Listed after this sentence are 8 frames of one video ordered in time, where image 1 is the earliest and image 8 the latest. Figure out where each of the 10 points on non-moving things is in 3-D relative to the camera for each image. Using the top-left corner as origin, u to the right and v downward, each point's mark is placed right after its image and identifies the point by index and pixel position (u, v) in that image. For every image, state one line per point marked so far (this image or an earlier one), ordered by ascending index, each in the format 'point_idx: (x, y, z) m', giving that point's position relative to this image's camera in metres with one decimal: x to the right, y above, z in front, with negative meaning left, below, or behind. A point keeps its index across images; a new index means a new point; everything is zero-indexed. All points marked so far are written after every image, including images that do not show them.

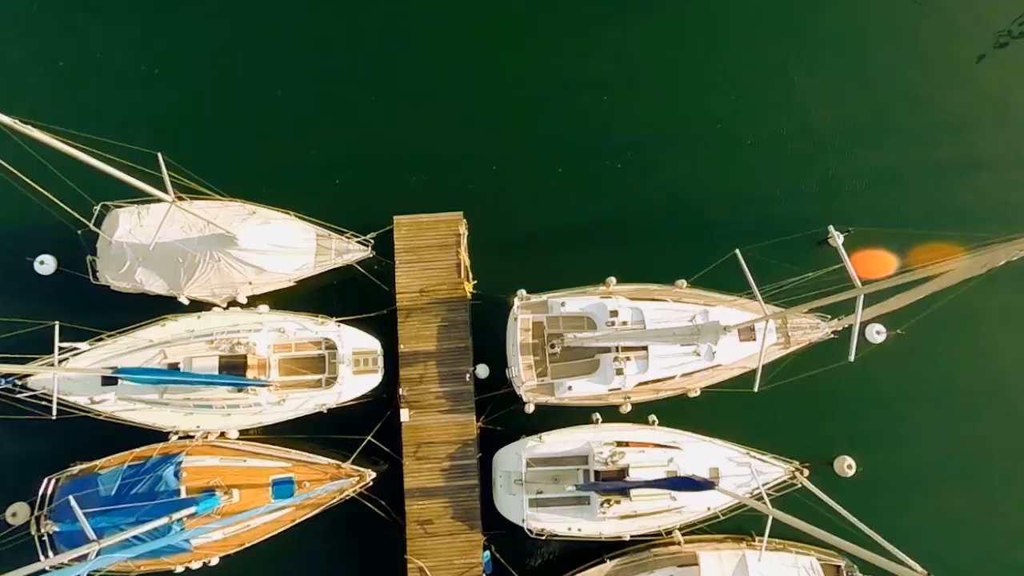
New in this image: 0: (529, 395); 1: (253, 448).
0: (+0.4, -2.3, +13.3) m
1: (-5.4, -3.3, +12.9) m
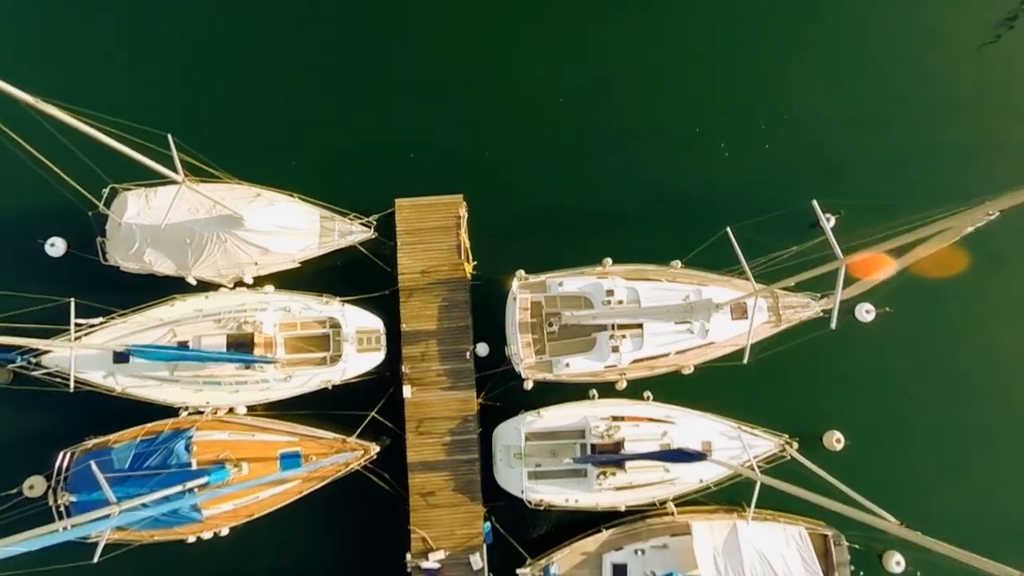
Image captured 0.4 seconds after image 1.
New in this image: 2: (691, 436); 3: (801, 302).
0: (+0.4, -1.9, +13.7) m
1: (-5.4, -2.9, +13.6) m
2: (+3.8, -3.1, +13.4) m
3: (+6.5, -0.3, +14.1) m
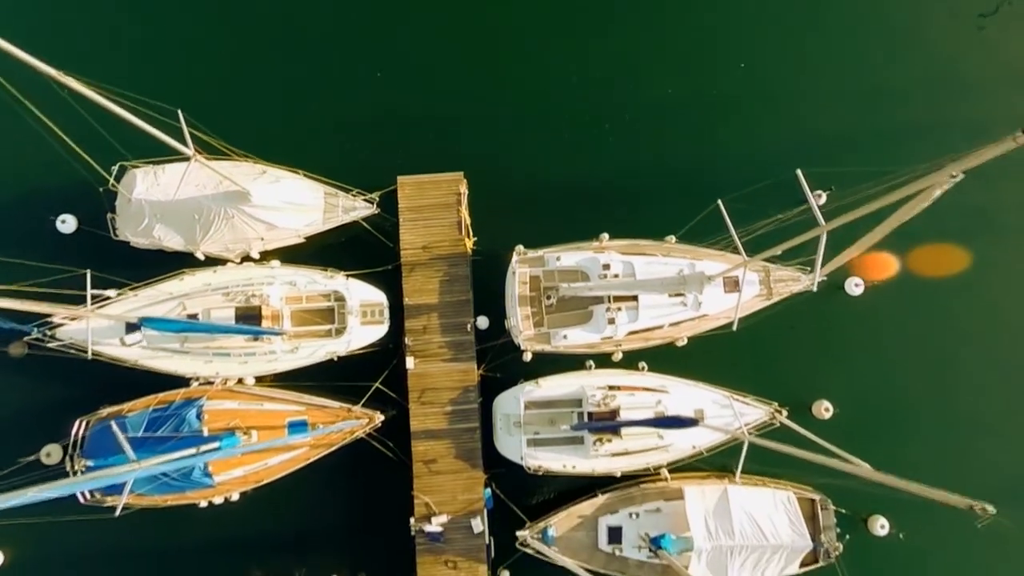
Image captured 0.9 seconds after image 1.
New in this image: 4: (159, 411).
0: (+0.3, -1.3, +14.2) m
1: (-5.5, -2.3, +14.0) m
2: (+3.8, -2.6, +13.9) m
3: (+6.5, +0.3, +14.5) m
4: (-7.6, -2.6, +13.5) m
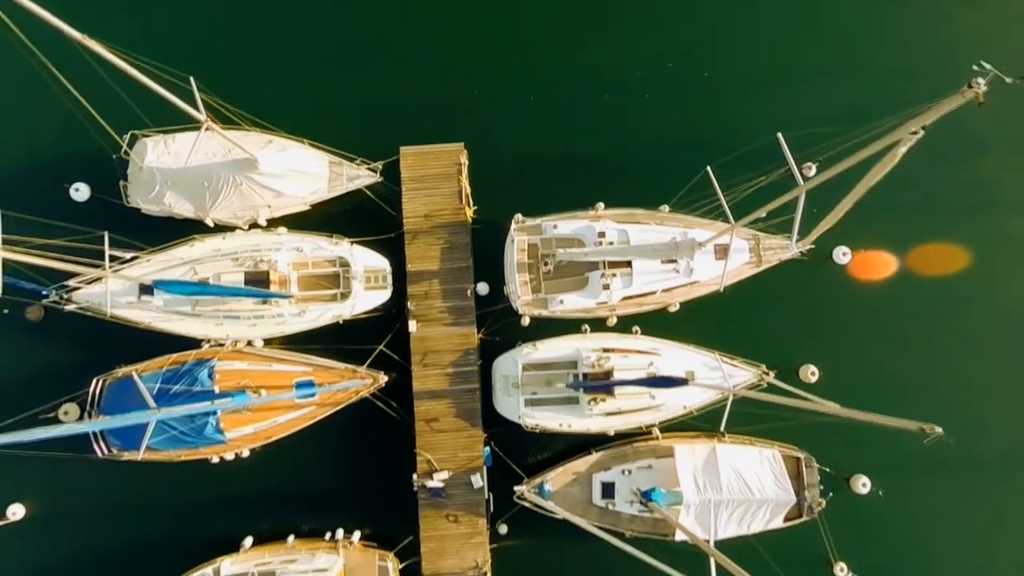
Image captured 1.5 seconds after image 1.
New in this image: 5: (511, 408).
0: (+0.3, -0.5, +14.7) m
1: (-5.5, -1.5, +14.6) m
2: (+3.8, -1.8, +14.5) m
3: (+6.5, +1.1, +15.0) m
4: (-7.6, -1.8, +14.1) m
5: (0.0, -2.8, +14.5) m
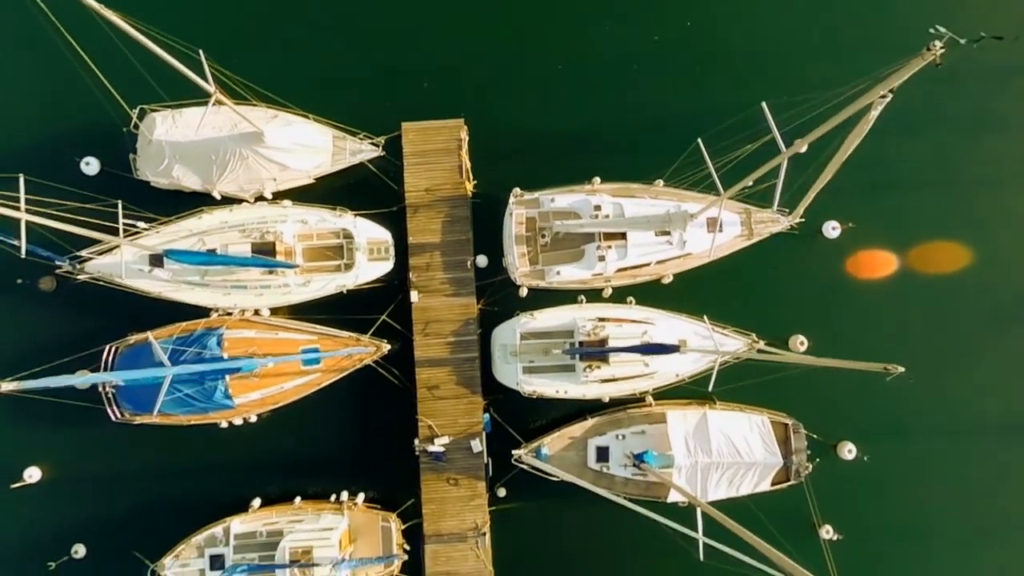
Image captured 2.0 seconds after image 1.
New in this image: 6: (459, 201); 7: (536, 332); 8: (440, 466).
0: (+0.3, +0.2, +15.2) m
1: (-5.5, -0.8, +15.1) m
2: (+3.8, -1.1, +15.0) m
3: (+6.4, +1.7, +15.5) m
4: (-7.7, -1.1, +14.6) m
5: (0.0, -2.1, +15.0) m
6: (-1.3, +2.2, +15.5) m
7: (+0.6, -1.1, +15.0) m
8: (-1.8, -4.4, +15.2) m
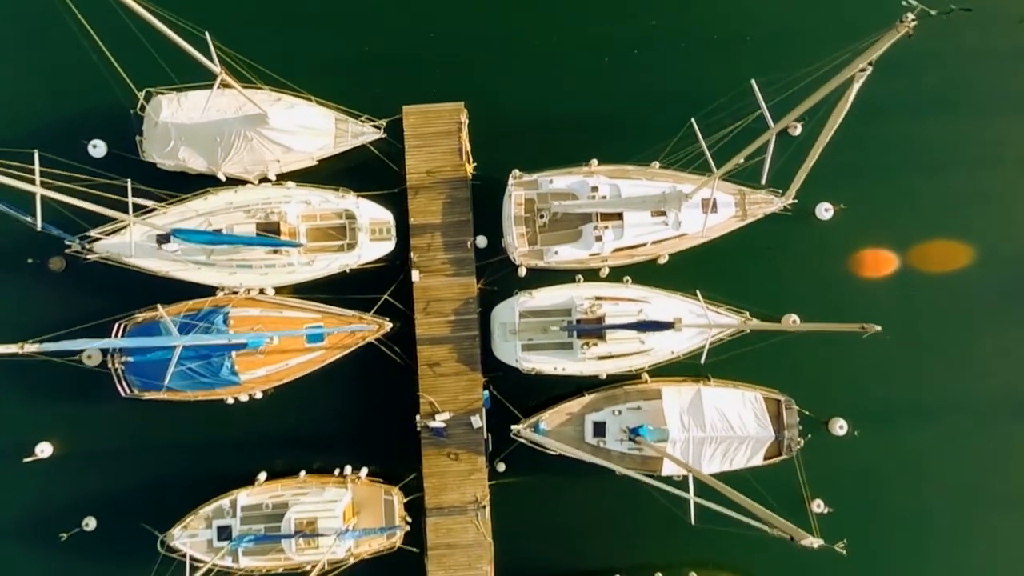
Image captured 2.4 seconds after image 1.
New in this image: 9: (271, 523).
0: (+0.2, +0.7, +15.6) m
1: (-5.6, -0.3, +15.5) m
2: (+3.7, -0.6, +15.4) m
3: (+6.4, +2.3, +15.8) m
4: (-7.7, -0.6, +14.9) m
5: (-0.1, -1.6, +15.4) m
6: (-1.3, +2.7, +15.9) m
7: (+0.5, -0.5, +15.4) m
8: (-1.8, -3.8, +15.6) m
9: (-5.6, -5.5, +14.6) m
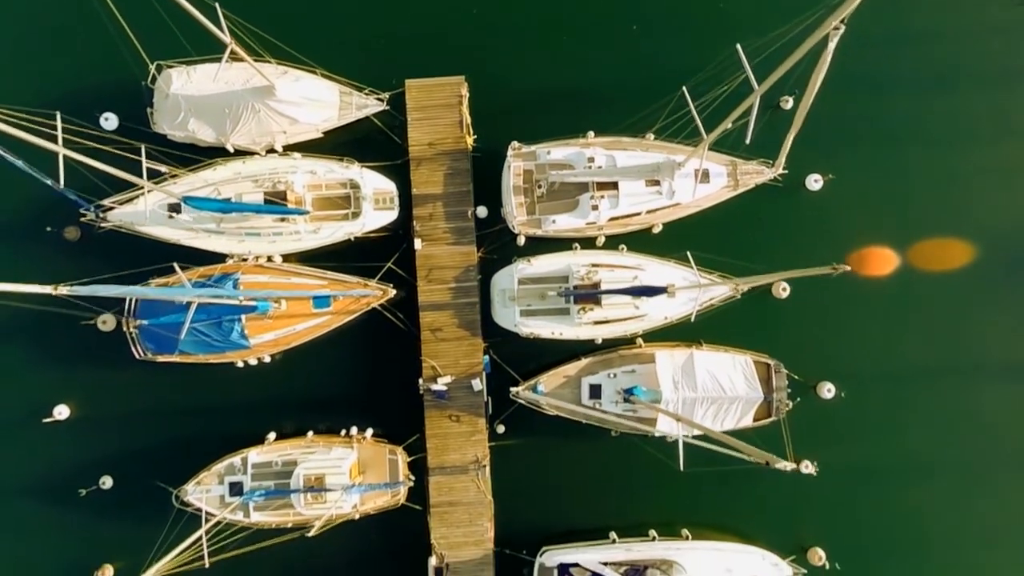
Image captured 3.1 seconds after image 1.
0: (+0.2, +1.5, +16.1) m
1: (-5.6, +0.5, +16.1) m
2: (+3.7, +0.2, +15.9) m
3: (+6.4, +3.1, +16.3) m
4: (-7.7, +0.2, +15.5) m
5: (-0.1, -0.7, +16.0) m
6: (-1.4, +3.5, +16.4) m
7: (+0.5, +0.3, +15.9) m
8: (-1.8, -3.0, +16.2) m
9: (-5.7, -4.7, +15.3) m
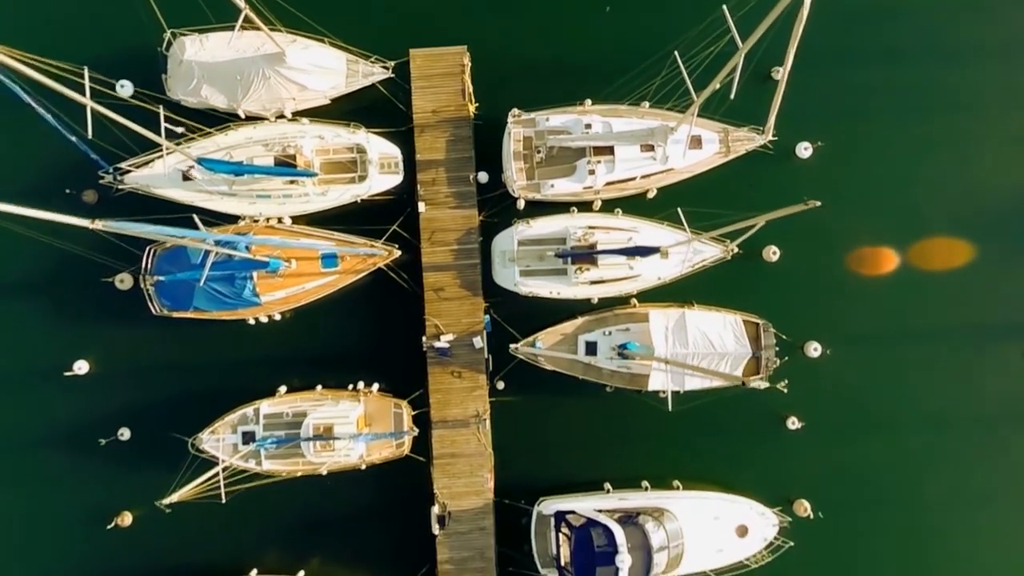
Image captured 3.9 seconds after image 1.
0: (+0.2, +2.6, +16.8) m
1: (-5.6, +1.6, +16.8) m
2: (+3.7, +1.3, +16.6) m
3: (+6.4, +4.1, +16.9) m
4: (-7.7, +1.2, +16.2) m
5: (-0.1, +0.3, +16.7) m
6: (-1.4, +4.6, +17.0) m
7: (+0.5, +1.3, +16.6) m
8: (-1.8, -2.0, +17.0) m
9: (-5.7, -3.6, +16.1) m
